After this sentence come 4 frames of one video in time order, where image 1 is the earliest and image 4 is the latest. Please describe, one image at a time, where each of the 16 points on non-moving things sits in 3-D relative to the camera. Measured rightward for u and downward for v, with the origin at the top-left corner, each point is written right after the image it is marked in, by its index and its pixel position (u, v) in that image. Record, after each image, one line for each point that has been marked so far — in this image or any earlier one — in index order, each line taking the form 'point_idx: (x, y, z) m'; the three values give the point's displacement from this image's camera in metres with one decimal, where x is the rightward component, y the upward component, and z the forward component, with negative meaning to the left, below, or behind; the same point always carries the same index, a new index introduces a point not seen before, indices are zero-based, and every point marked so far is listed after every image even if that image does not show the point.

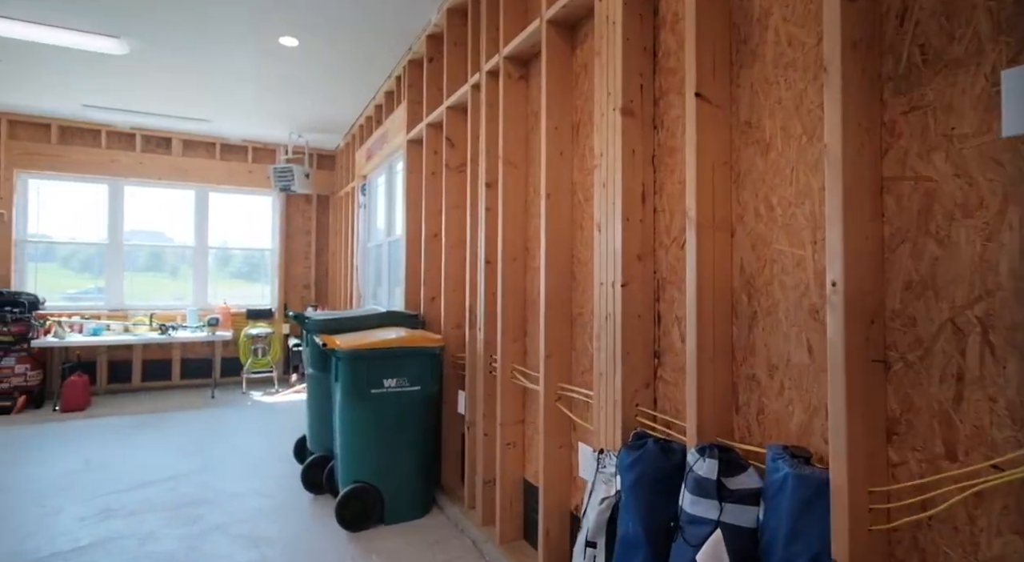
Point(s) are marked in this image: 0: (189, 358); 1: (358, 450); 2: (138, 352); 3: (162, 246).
0: (-3.7, -0.9, +6.3) m
1: (-0.8, -0.9, +2.9) m
2: (-4.1, -0.8, +6.1) m
3: (-4.1, +0.4, +6.4) m
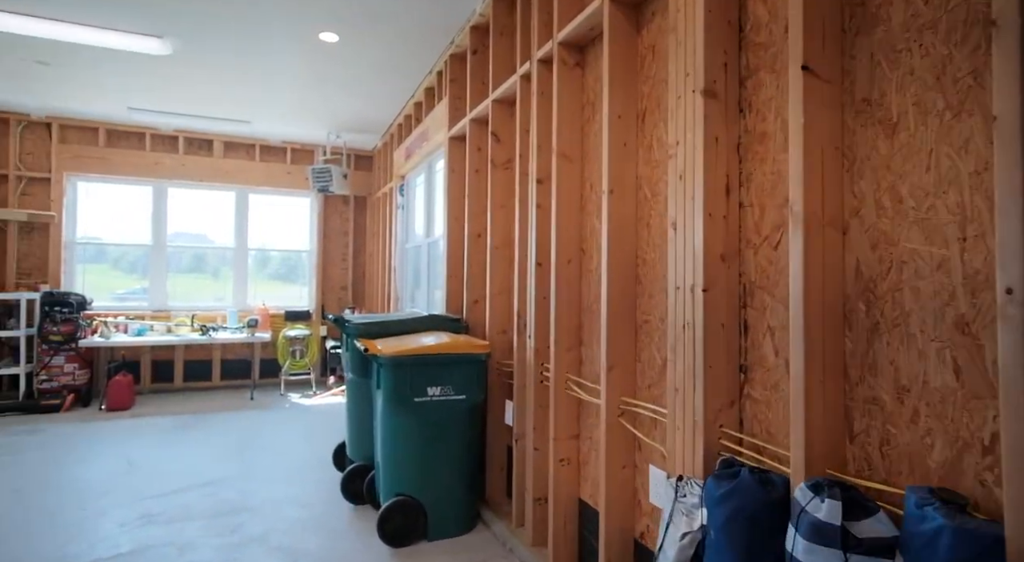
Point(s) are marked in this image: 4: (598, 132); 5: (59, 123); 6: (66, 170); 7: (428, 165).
0: (-3.3, -0.9, +6.3) m
1: (-0.6, -0.9, +2.7) m
2: (-3.7, -0.8, +6.1) m
3: (-3.7, +0.4, +6.5) m
4: (+0.4, +0.6, +2.3) m
5: (-5.0, +1.7, +6.0) m
6: (-4.9, +1.2, +6.0) m
7: (-0.7, +1.0, +4.8) m
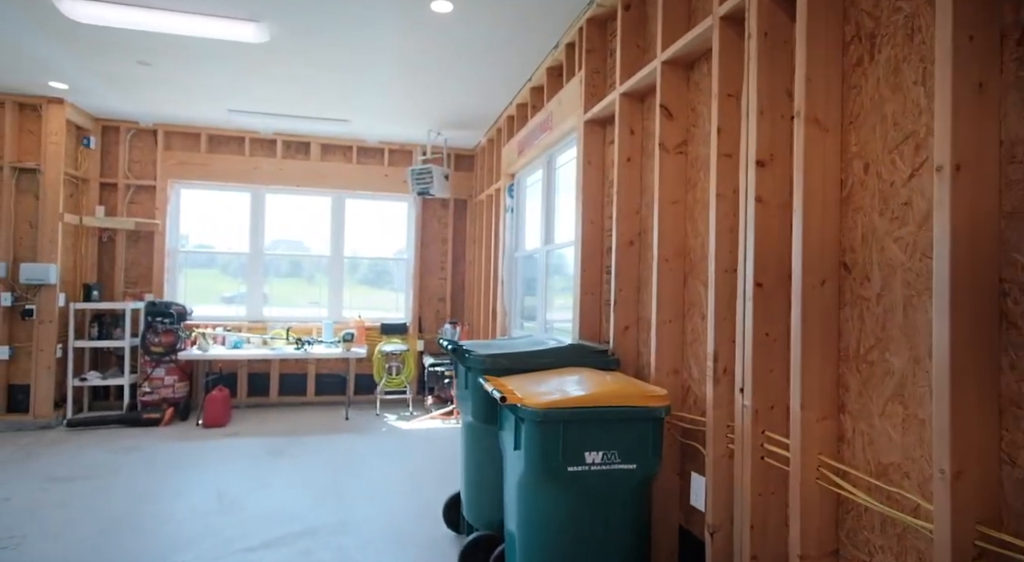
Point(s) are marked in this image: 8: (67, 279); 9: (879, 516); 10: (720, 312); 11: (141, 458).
0: (-2.0, -1.0, +6.0) m
1: (+0.1, -1.0, +2.0) m
2: (-2.5, -0.9, +5.8) m
3: (-2.4, +0.3, +6.2) m
4: (+1.0, +0.5, +1.4) m
5: (-3.7, +1.6, +5.9) m
6: (-3.7, +1.1, +5.8) m
7: (+0.3, +0.9, +4.1) m
8: (-4.5, 0.0, +5.5) m
9: (+0.9, -0.6, +1.4) m
10: (+0.7, -0.1, +1.9) m
11: (-2.7, -1.3, +4.0) m
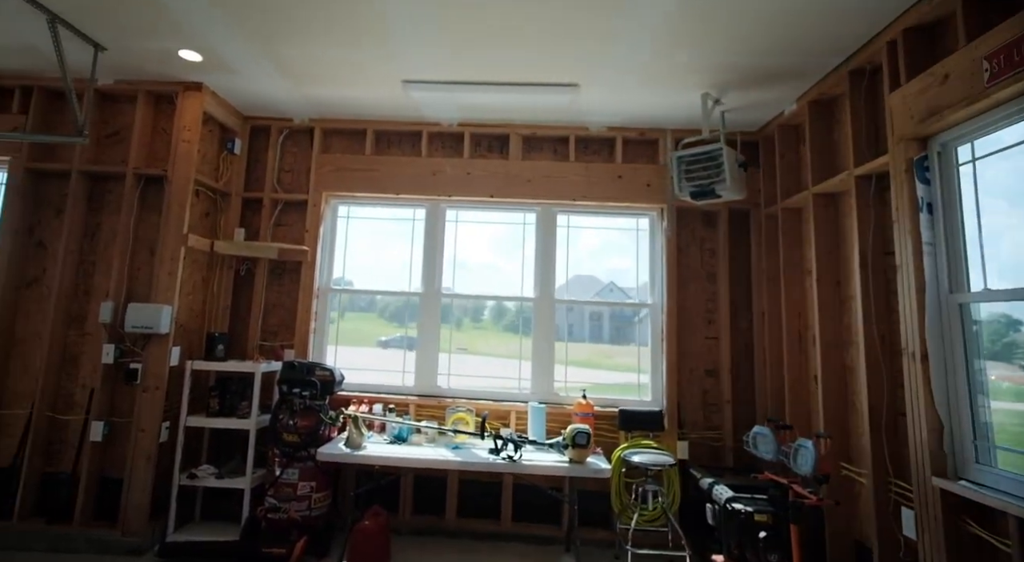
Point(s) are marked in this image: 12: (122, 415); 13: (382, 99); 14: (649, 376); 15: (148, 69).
0: (+0.1, -1.4, +3.8) m
1: (+1.1, -1.0, -0.7) m
2: (-0.4, -1.3, +3.7) m
3: (-0.2, -0.1, +4.1) m
4: (+1.9, +0.5, -1.3) m
5: (-1.5, +1.2, +4.3) m
6: (-1.4, +0.7, +4.2) m
7: (+1.9, +0.6, +1.5) m
8: (-2.4, -0.3, +4.0) m
9: (+1.8, -0.6, -1.4) m
10: (+1.7, -0.2, -0.8) m
11: (-1.1, -1.5, +2.0) m
12: (-2.7, -0.9, +3.8) m
13: (-0.9, +1.3, +4.0) m
14: (+1.0, -0.8, +4.1) m
15: (-2.5, +1.5, +3.8) m
